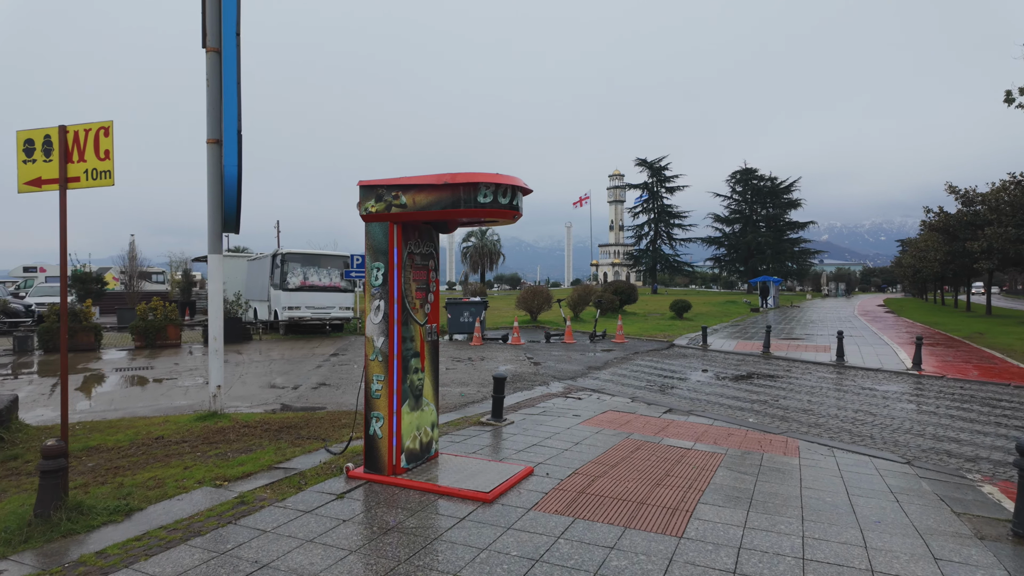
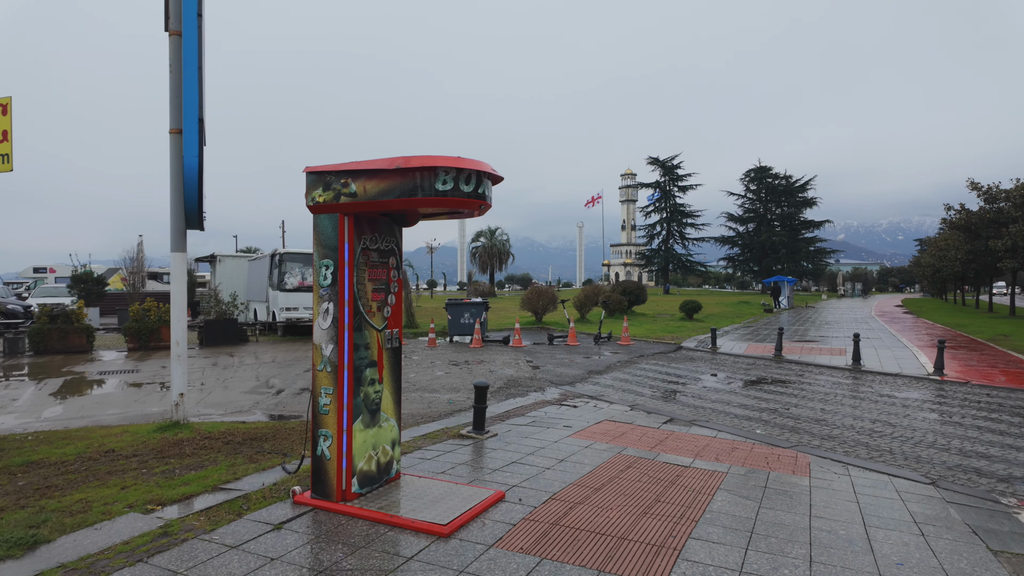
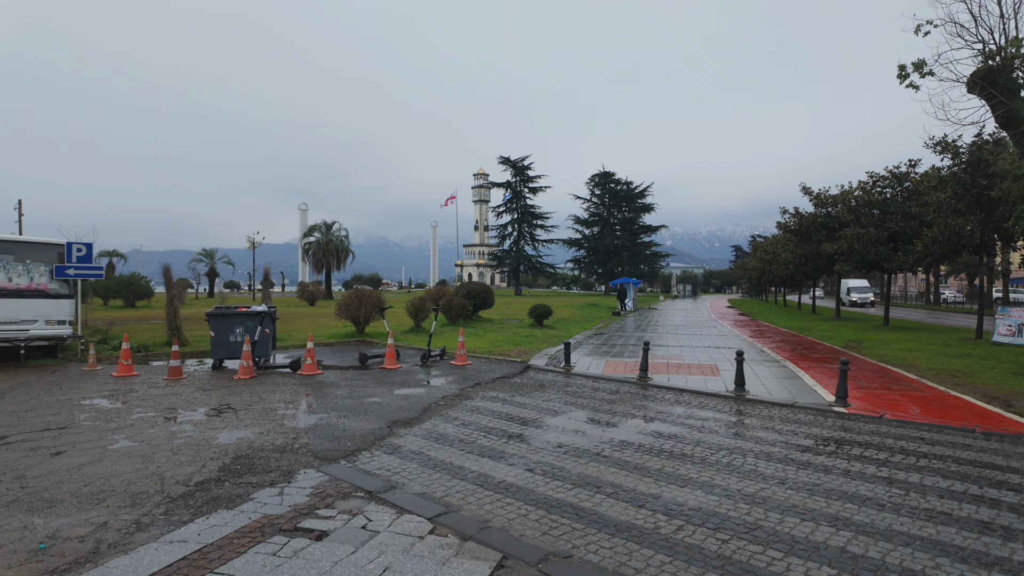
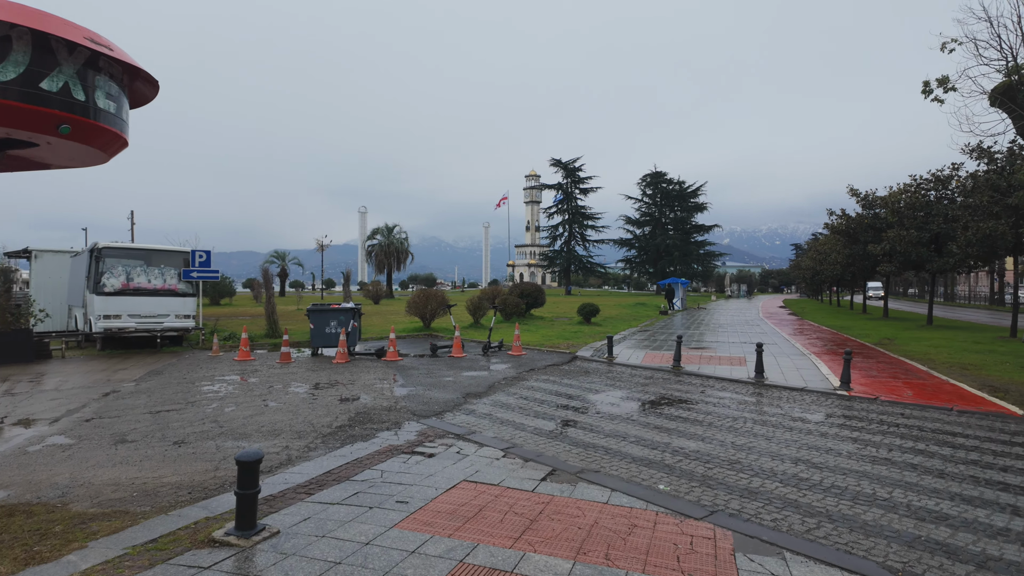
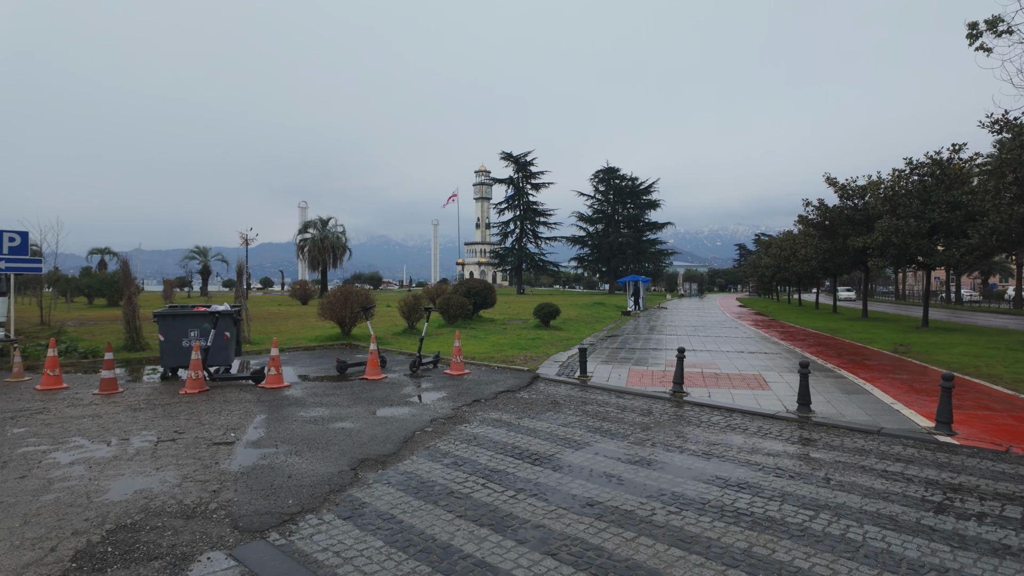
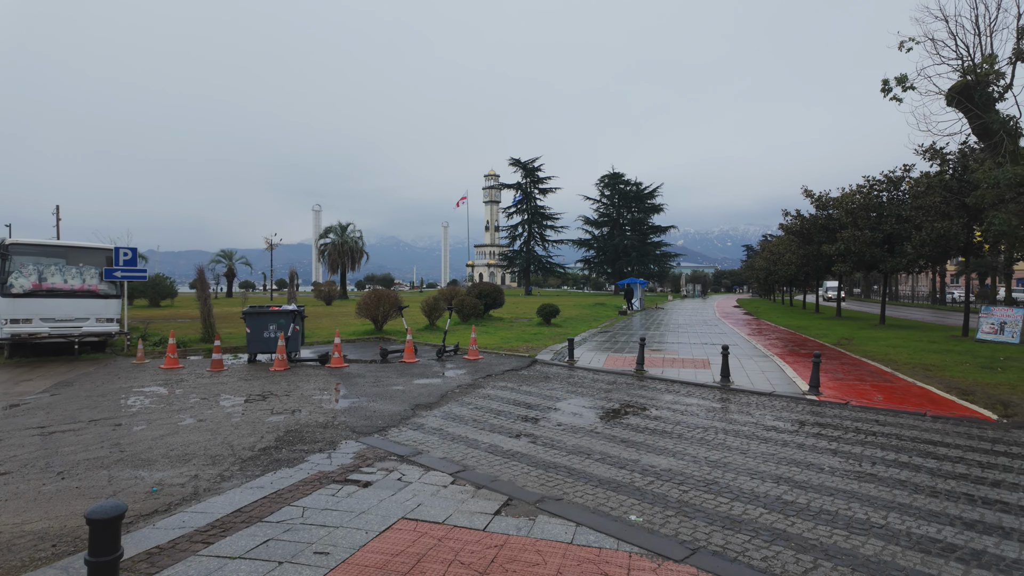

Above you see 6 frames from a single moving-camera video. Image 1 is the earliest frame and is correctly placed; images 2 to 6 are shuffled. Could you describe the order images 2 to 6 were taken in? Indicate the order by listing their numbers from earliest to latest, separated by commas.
2, 4, 6, 3, 5
